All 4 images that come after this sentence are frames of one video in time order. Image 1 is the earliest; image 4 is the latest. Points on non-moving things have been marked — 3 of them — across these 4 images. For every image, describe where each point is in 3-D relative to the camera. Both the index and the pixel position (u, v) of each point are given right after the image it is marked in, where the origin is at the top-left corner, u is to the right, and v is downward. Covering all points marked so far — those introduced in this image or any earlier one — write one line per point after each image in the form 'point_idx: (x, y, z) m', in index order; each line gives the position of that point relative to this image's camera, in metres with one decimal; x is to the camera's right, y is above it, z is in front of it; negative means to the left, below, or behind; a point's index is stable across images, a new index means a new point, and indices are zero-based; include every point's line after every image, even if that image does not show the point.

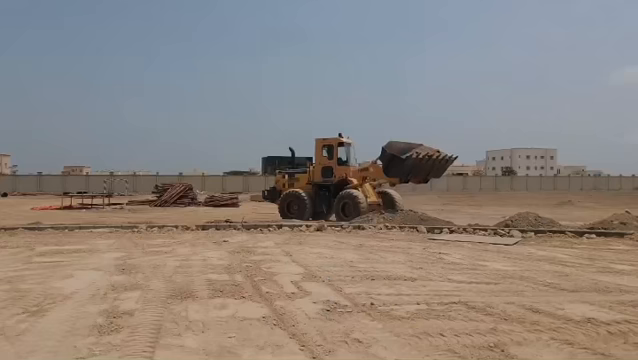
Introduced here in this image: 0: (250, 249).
0: (-1.4, -1.4, +10.6) m
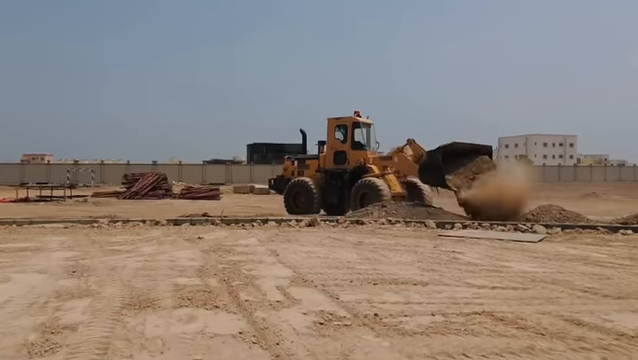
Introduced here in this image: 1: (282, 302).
0: (-1.5, -1.2, +9.1) m
1: (-0.5, -1.5, +6.6) m
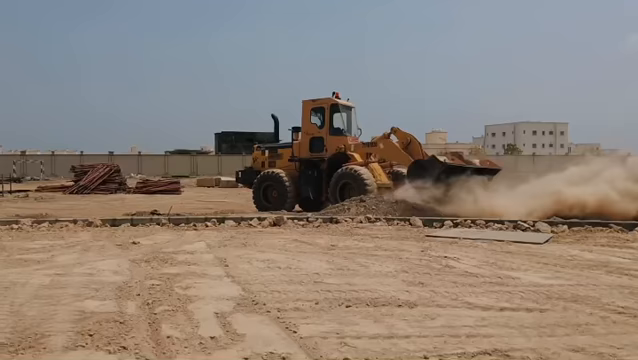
0: (-2.0, -1.0, +7.2) m
1: (-0.9, -1.4, +4.7) m
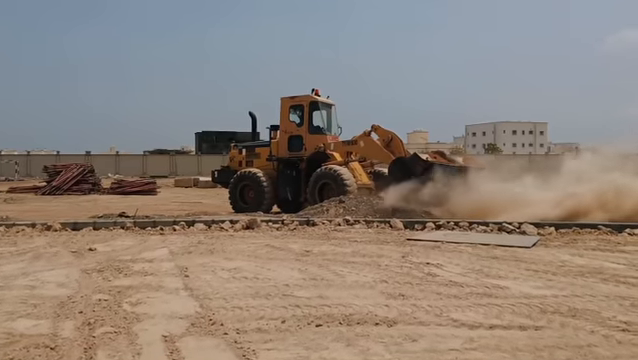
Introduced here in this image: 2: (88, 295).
0: (-2.4, -1.0, +6.5) m
1: (-1.2, -1.4, +4.0) m
2: (-2.4, -1.2, +5.6) m
